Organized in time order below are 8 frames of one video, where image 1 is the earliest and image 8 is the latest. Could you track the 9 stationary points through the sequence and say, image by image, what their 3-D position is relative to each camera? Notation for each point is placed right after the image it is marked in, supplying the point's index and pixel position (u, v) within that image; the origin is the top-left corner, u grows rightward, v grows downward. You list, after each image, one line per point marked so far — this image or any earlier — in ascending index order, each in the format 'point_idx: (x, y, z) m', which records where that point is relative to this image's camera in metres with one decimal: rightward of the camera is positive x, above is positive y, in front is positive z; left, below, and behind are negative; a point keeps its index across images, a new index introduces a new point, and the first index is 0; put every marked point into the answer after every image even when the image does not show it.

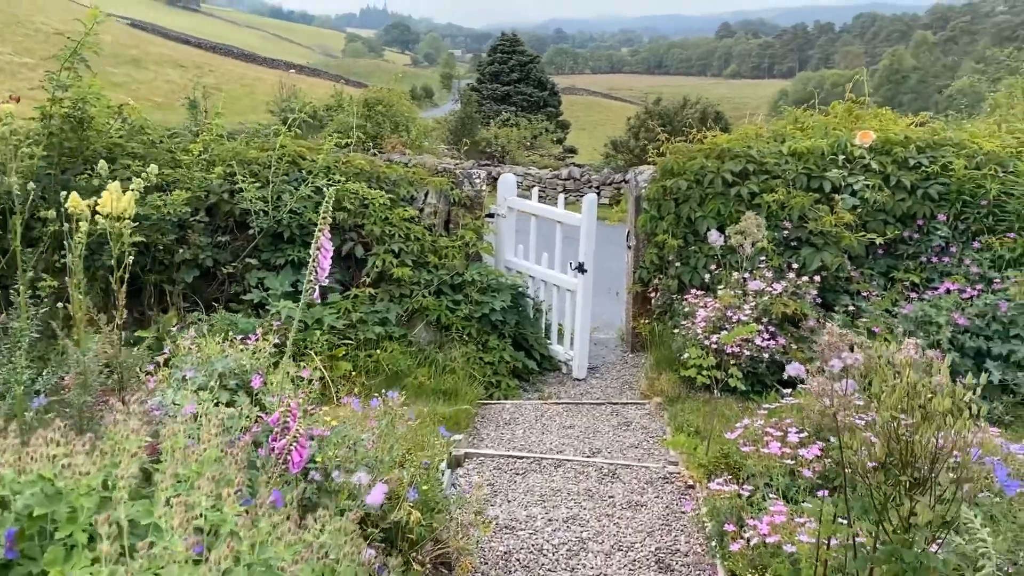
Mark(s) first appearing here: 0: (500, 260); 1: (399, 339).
0: (-0.1, +0.2, +4.9) m
1: (-0.5, -0.3, +4.2) m
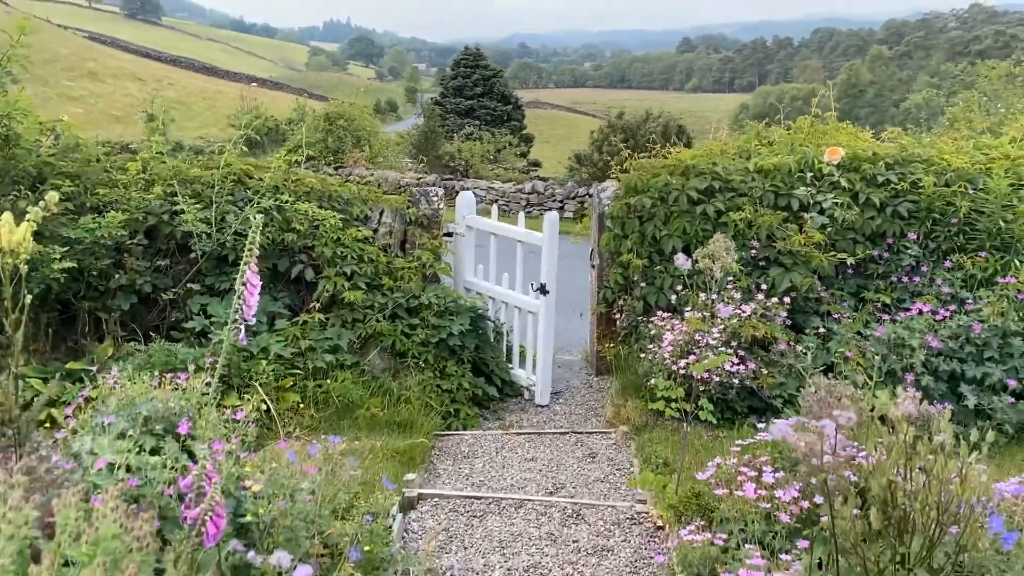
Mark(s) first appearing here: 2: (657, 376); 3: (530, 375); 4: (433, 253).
0: (-0.3, 0.0, +4.7) m
1: (-0.7, -0.4, +4.0) m
2: (+0.6, -0.4, +3.9) m
3: (+0.1, -0.4, +4.5) m
4: (-0.4, +0.2, +4.6) m
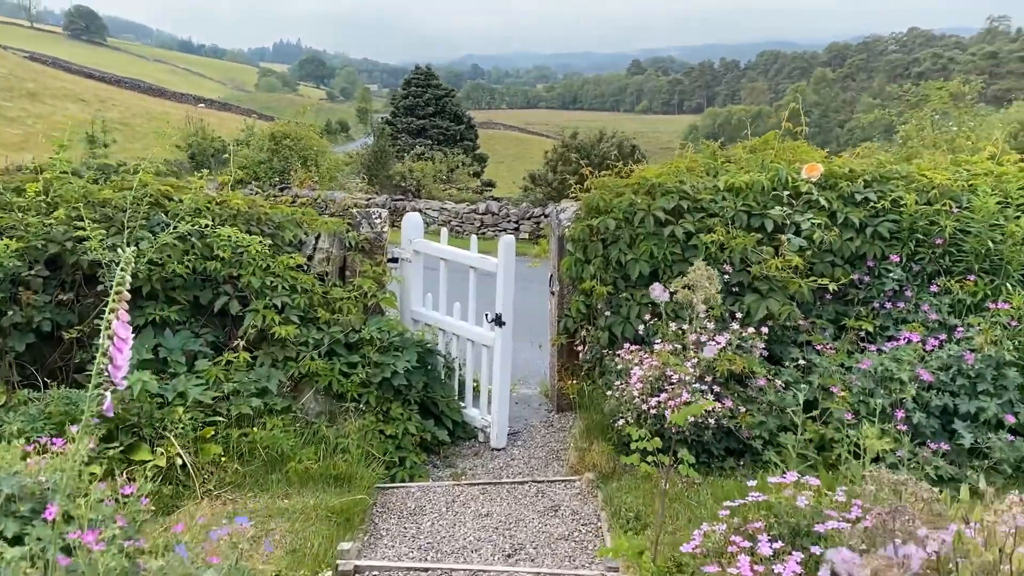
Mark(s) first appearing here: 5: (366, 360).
0: (-0.5, -0.1, +4.3) m
1: (-0.9, -0.5, +3.6) m
2: (+0.5, -0.5, +3.5) m
3: (-0.1, -0.6, +4.1) m
4: (-0.7, 0.0, +4.1) m
5: (-0.6, -0.3, +3.8) m
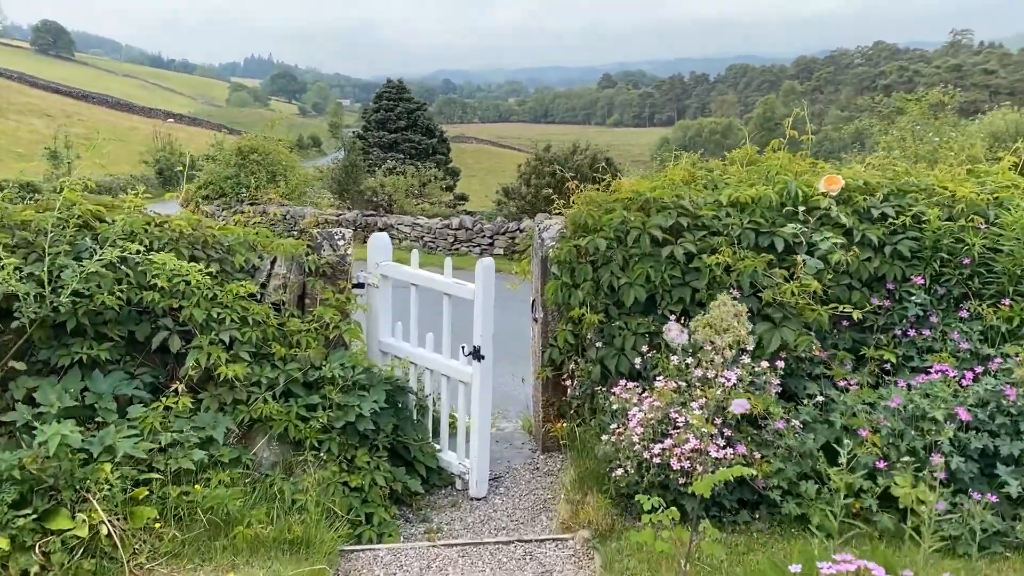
0: (-0.6, -0.2, +3.9) m
1: (-1.0, -0.6, +3.1) m
2: (+0.4, -0.6, +3.1) m
3: (-0.2, -0.7, +3.6) m
4: (-0.7, -0.1, +3.7) m
5: (-0.7, -0.4, +3.3) m
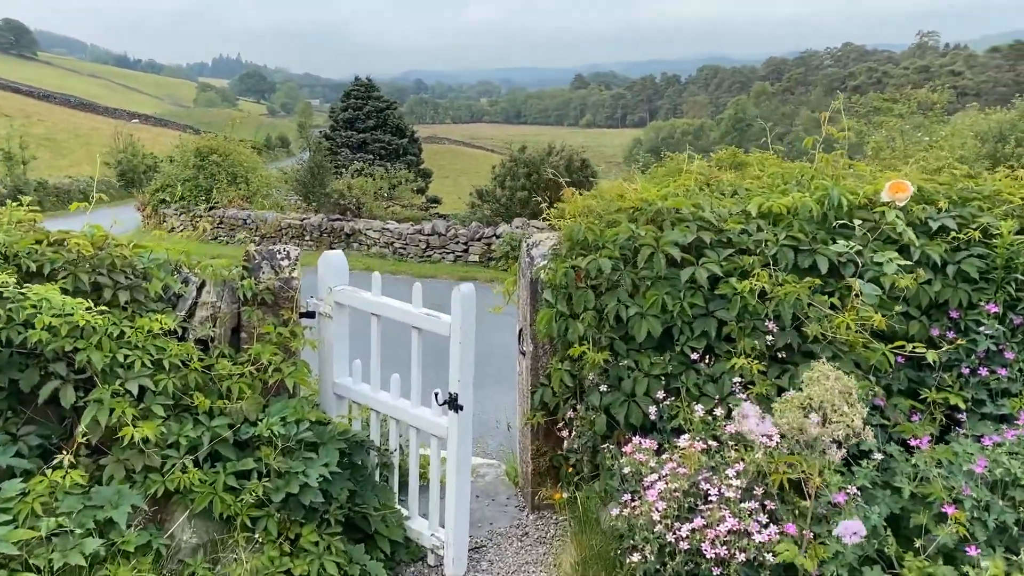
0: (-0.7, -0.4, +3.2) m
1: (-1.0, -0.7, +2.4) m
2: (+0.4, -0.7, +2.4) m
3: (-0.3, -0.8, +3.0) m
4: (-0.8, -0.2, +3.0) m
5: (-0.7, -0.5, +2.6) m
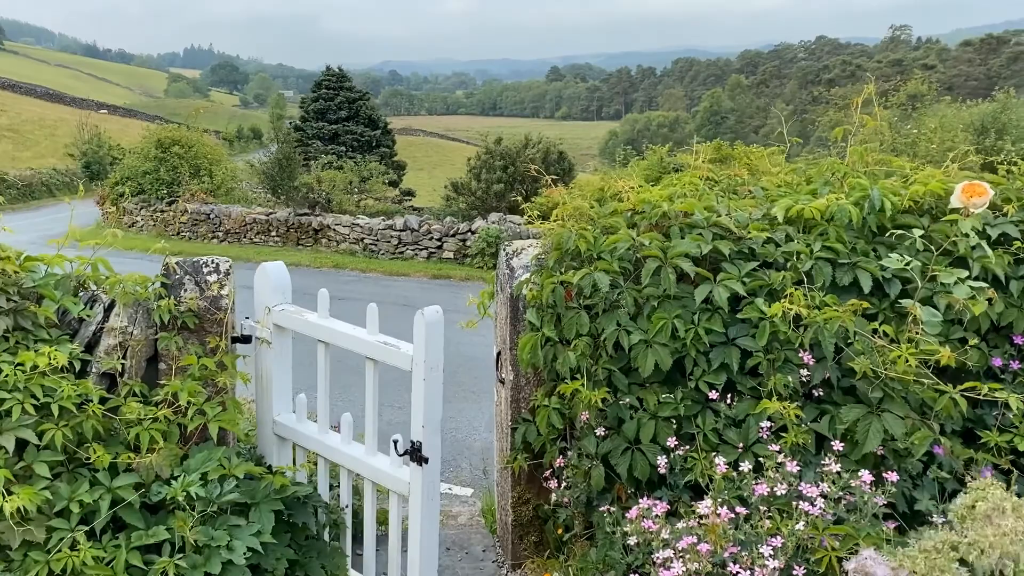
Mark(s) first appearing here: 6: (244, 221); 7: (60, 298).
0: (-0.7, -0.4, +2.7) m
1: (-1.1, -0.8, +1.9) m
2: (+0.3, -0.8, +1.9) m
3: (-0.3, -0.9, +2.5) m
4: (-0.9, -0.3, +2.5) m
5: (-0.8, -0.6, +2.1) m
6: (-4.3, +1.1, +13.9) m
7: (-1.2, 0.0, +2.4) m
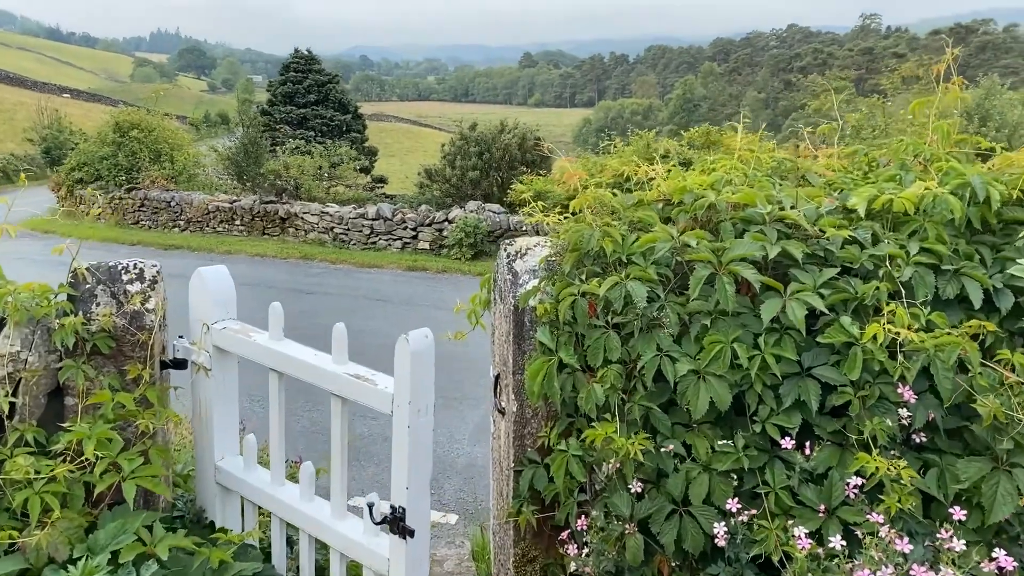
0: (-0.7, -0.4, +2.1) m
1: (-1.0, -0.8, +1.3) m
2: (+0.3, -0.8, +1.4) m
3: (-0.3, -0.9, +1.9) m
4: (-0.8, -0.3, +1.9) m
5: (-0.8, -0.6, +1.6) m
6: (-4.6, +1.2, +13.2) m
7: (-1.2, -0.1, +1.8) m
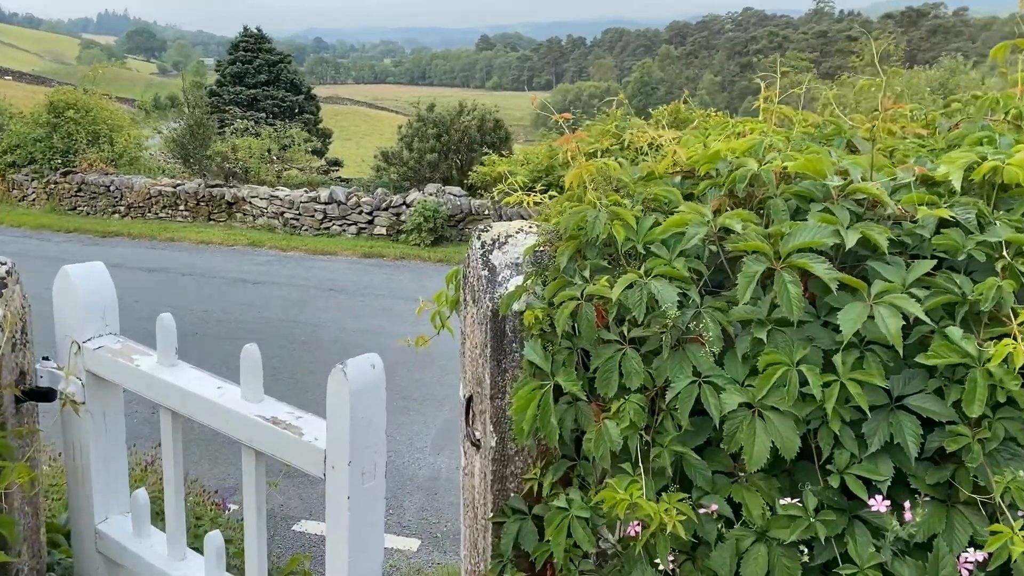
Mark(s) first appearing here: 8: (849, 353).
0: (-0.8, -0.4, +1.6) m
1: (-1.0, -0.9, +0.8) m
2: (+0.3, -0.8, +0.9) m
3: (-0.3, -0.9, +1.4) m
4: (-0.9, -0.3, +1.4) m
5: (-0.8, -0.7, +1.0) m
6: (-5.2, +1.3, +12.5) m
7: (-1.2, -0.1, +1.2) m
8: (+0.5, -0.1, +1.3) m
